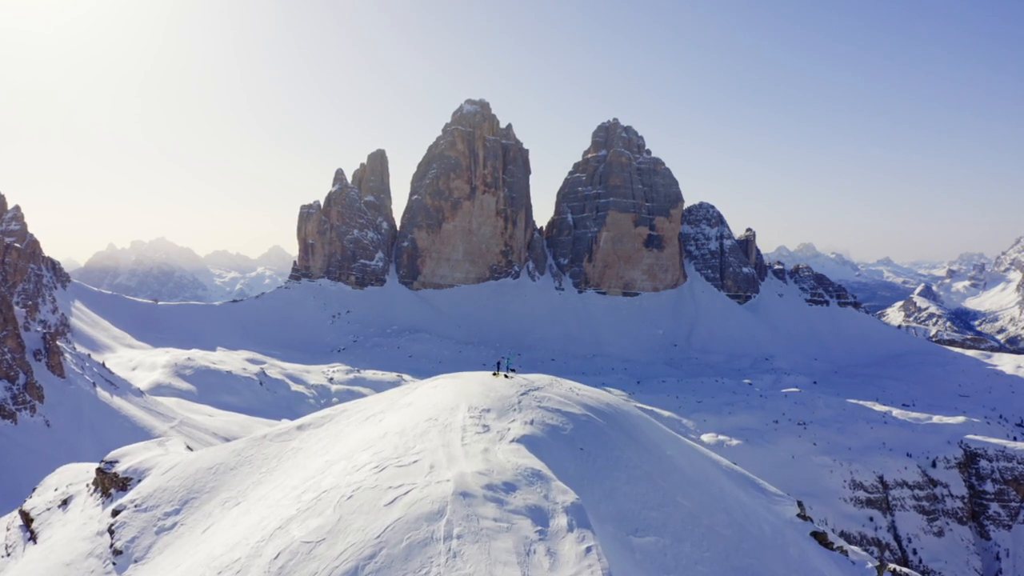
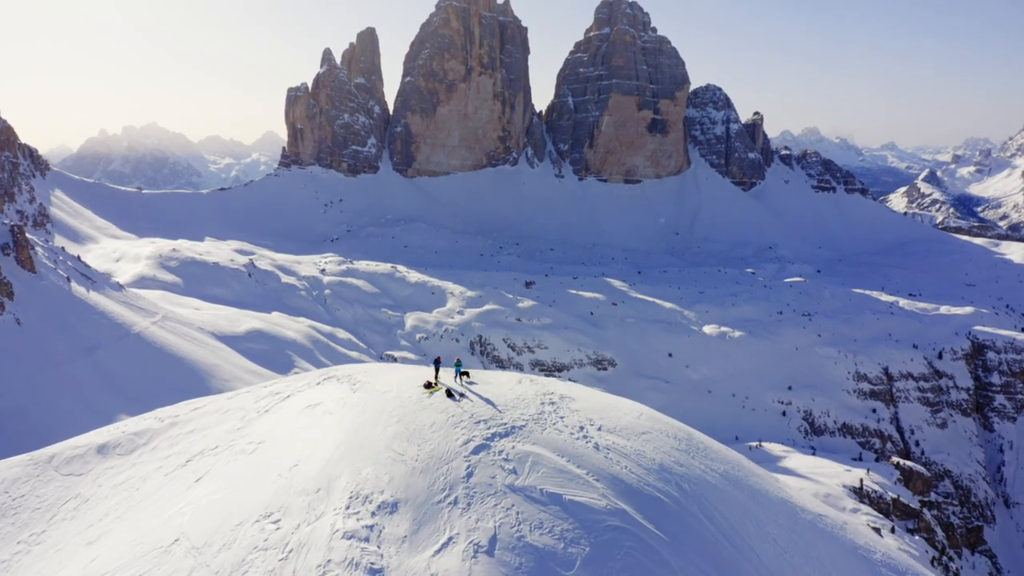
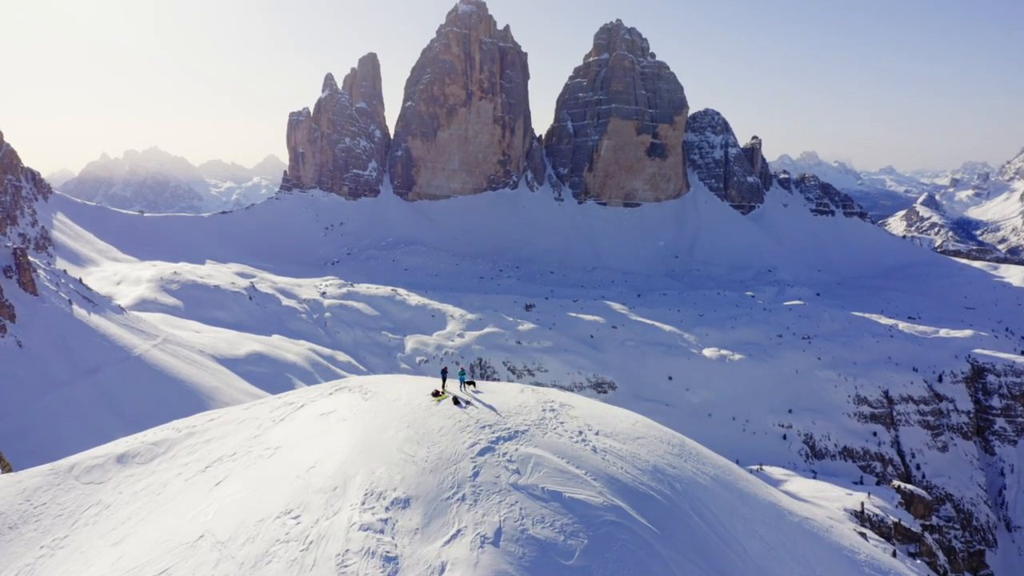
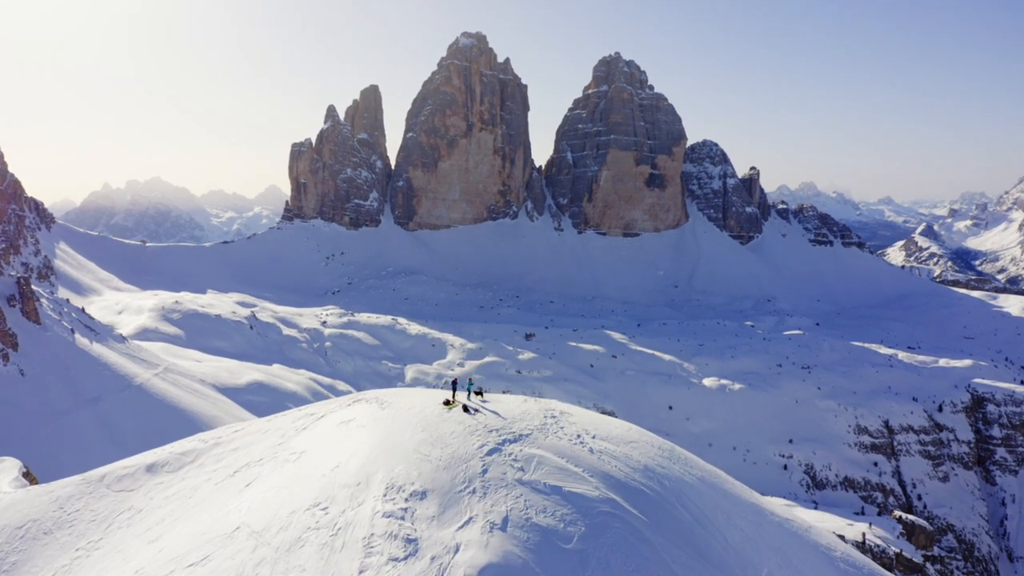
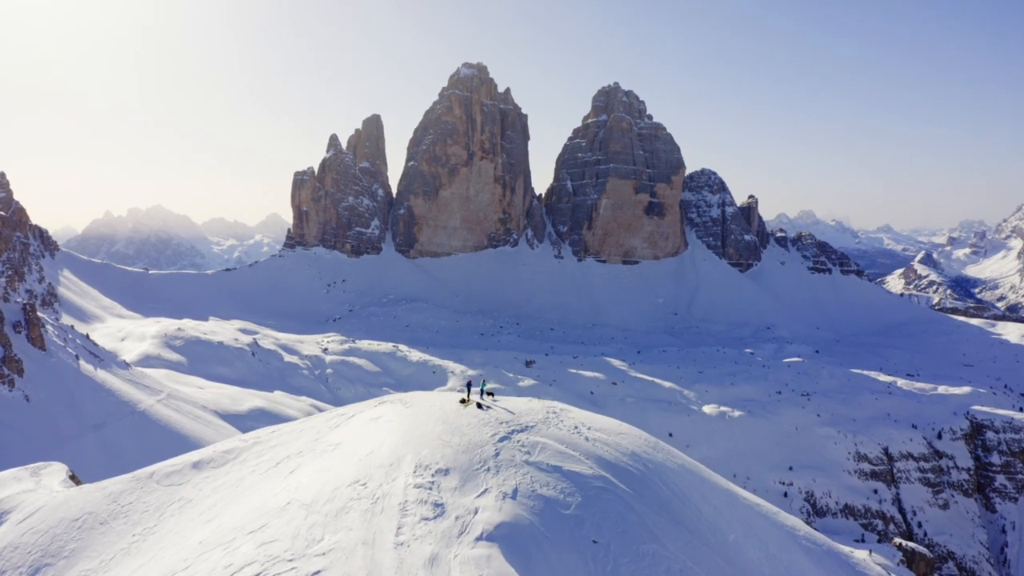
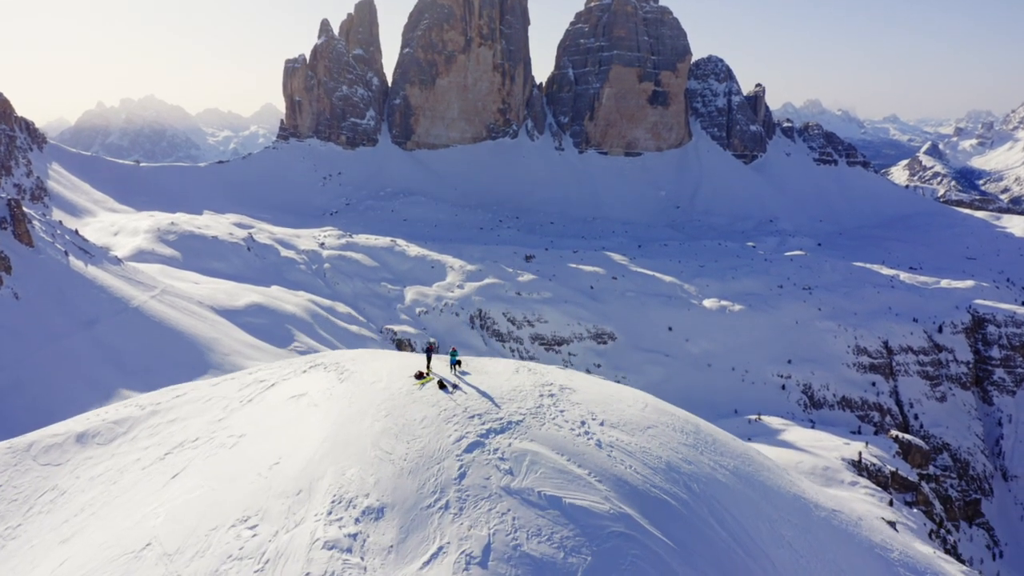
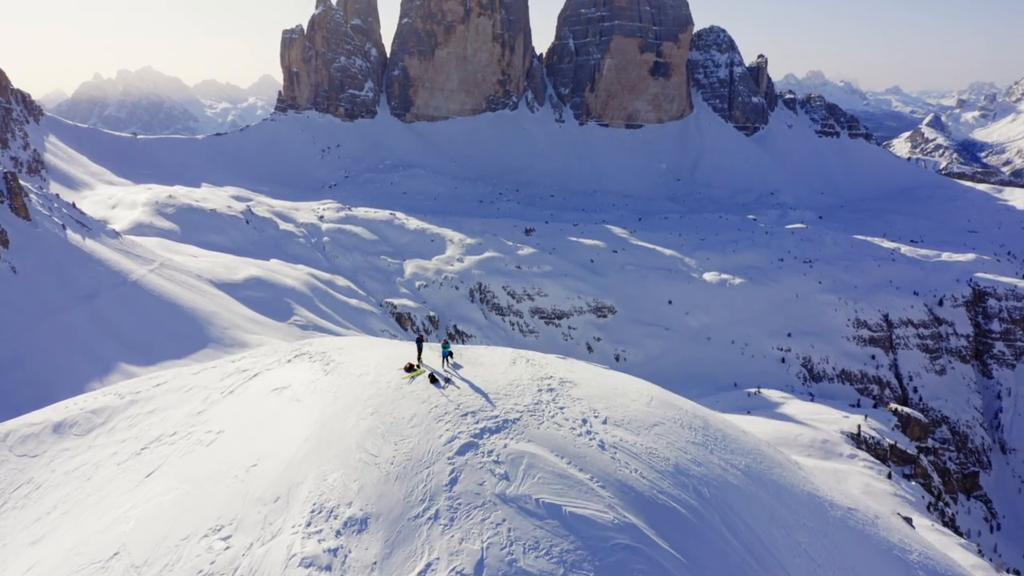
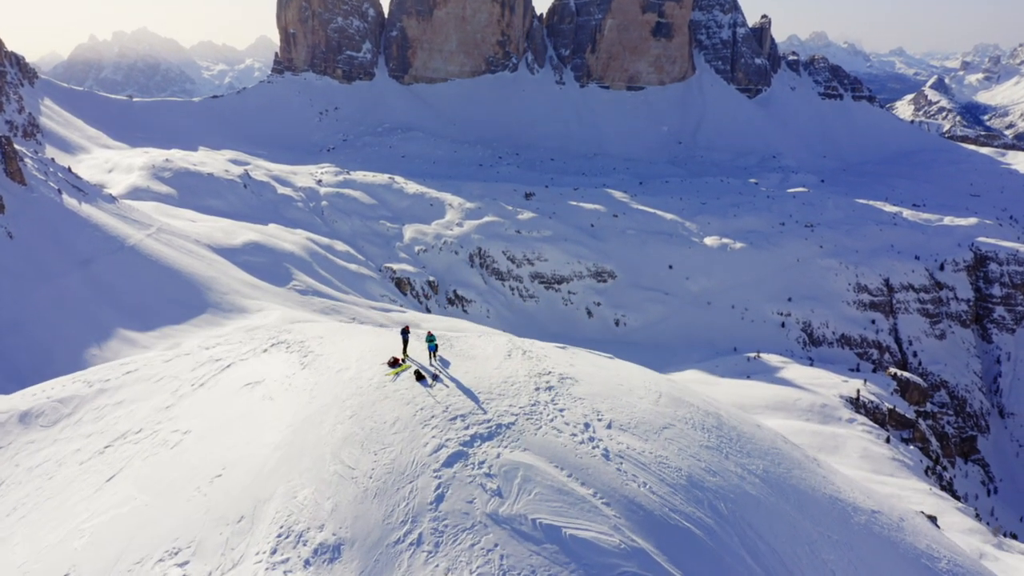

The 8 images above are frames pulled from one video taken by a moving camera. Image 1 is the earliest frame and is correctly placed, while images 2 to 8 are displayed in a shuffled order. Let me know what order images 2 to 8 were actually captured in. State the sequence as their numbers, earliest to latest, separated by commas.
5, 4, 3, 2, 6, 7, 8
